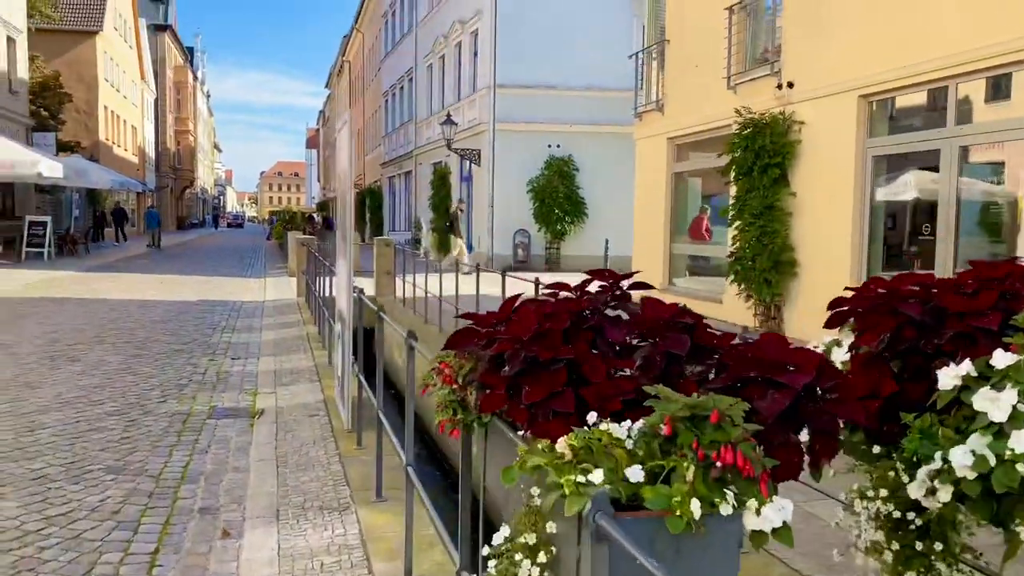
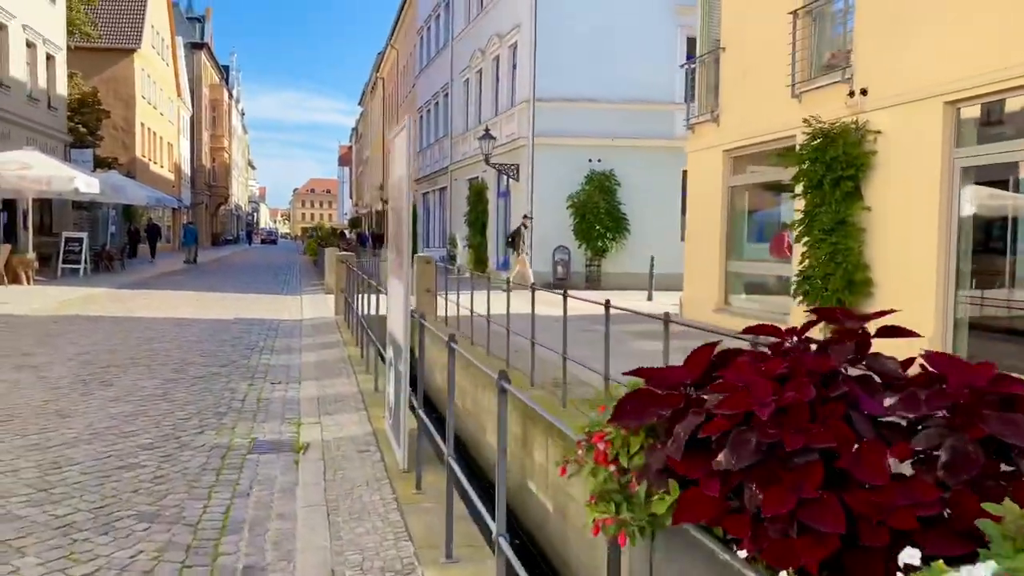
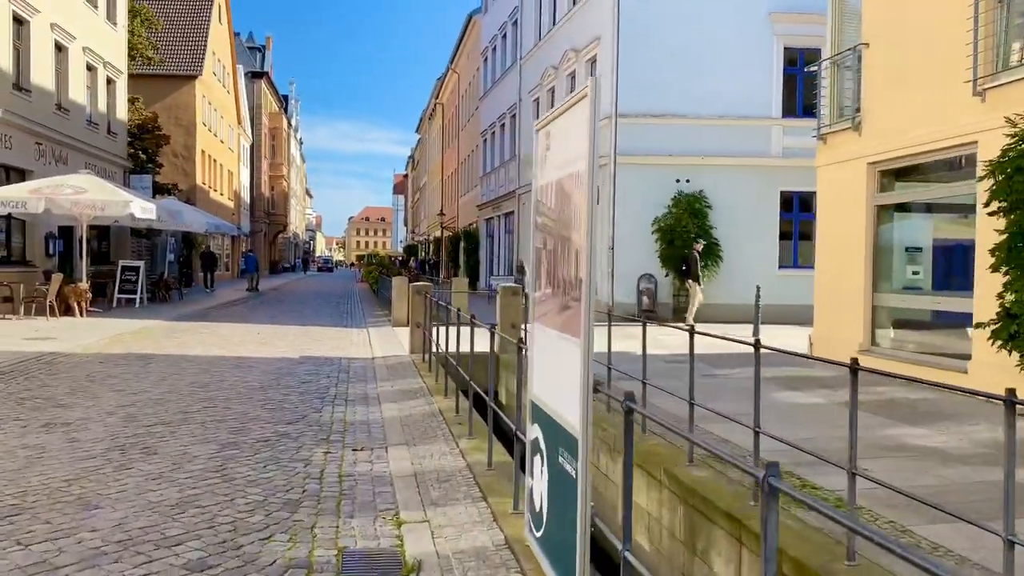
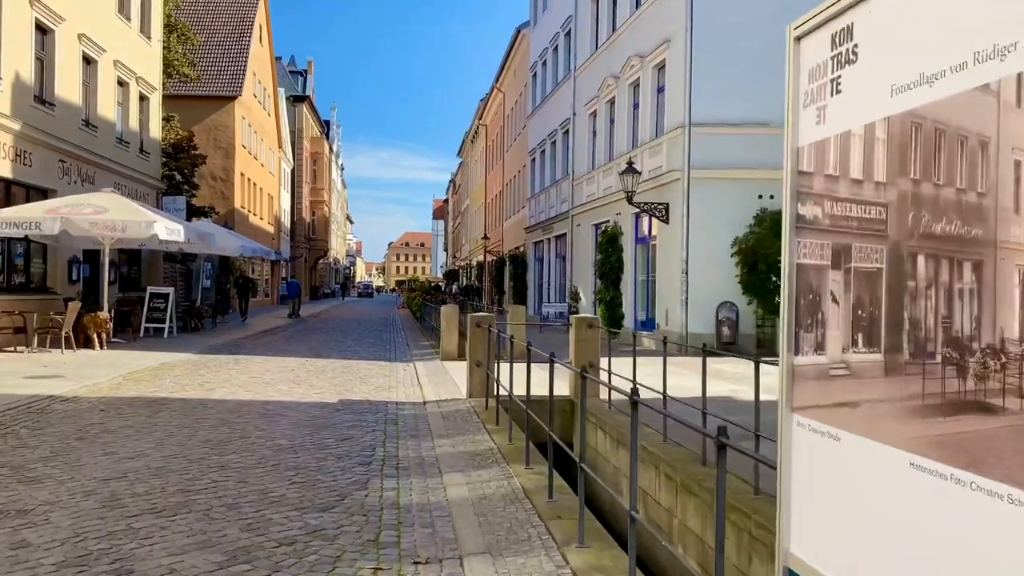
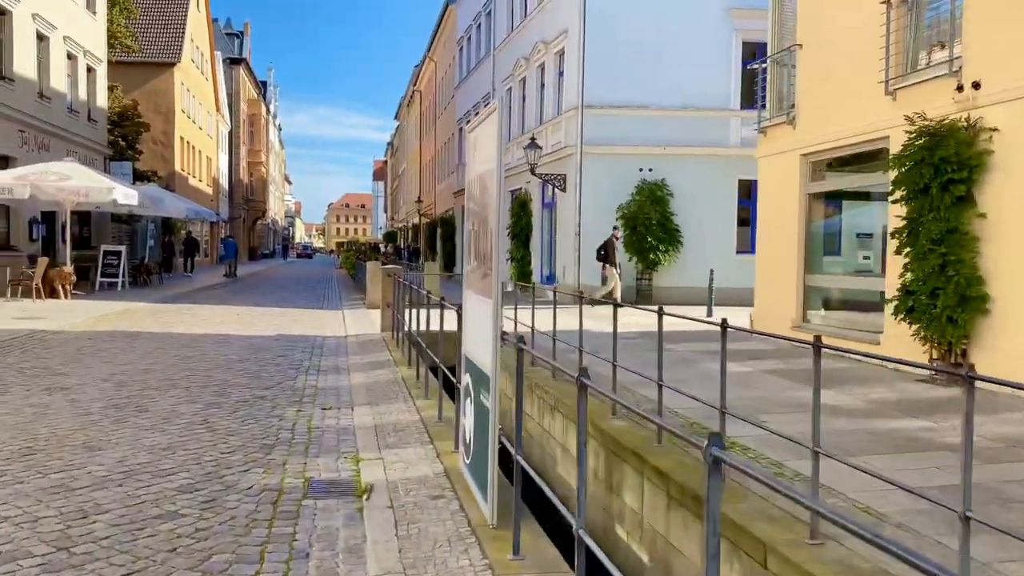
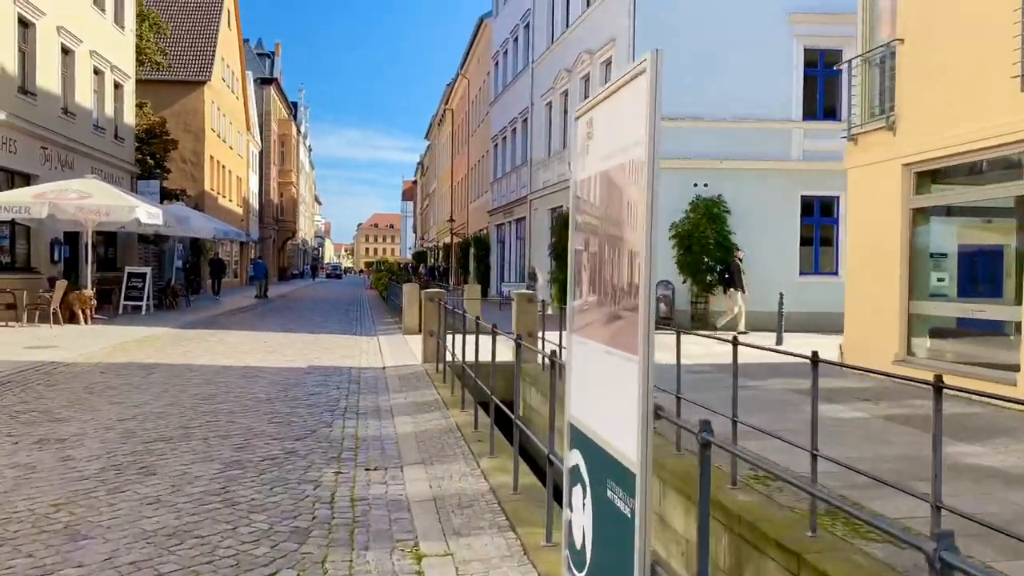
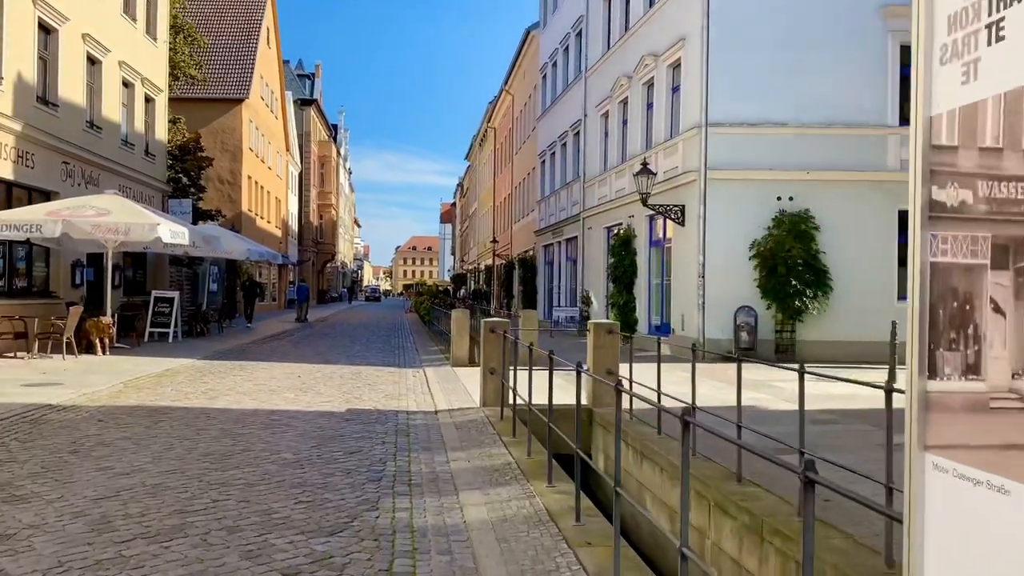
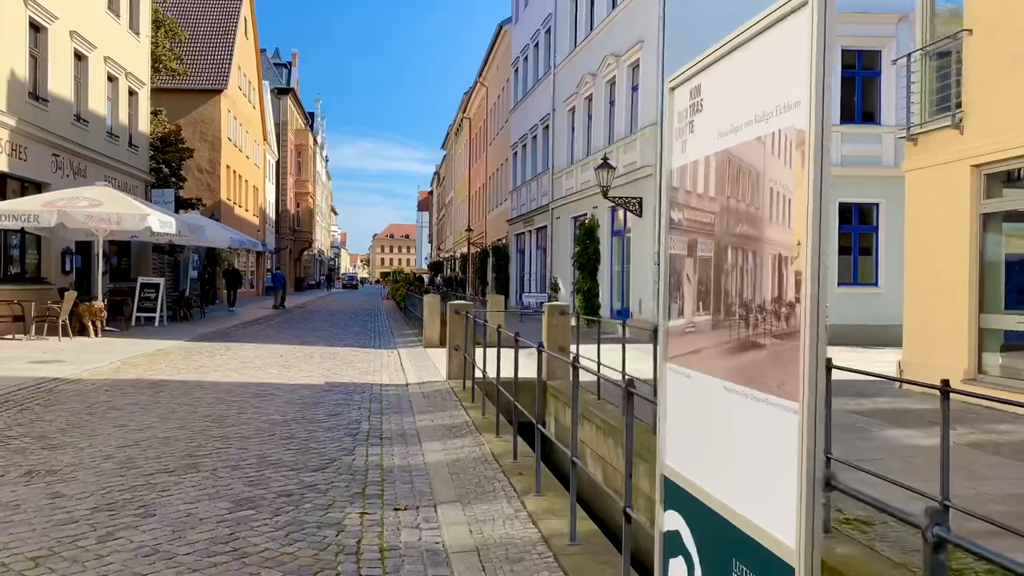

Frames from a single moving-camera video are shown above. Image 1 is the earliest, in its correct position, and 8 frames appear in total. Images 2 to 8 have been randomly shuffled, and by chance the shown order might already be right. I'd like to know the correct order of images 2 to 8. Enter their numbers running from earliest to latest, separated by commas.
2, 5, 3, 6, 8, 4, 7
